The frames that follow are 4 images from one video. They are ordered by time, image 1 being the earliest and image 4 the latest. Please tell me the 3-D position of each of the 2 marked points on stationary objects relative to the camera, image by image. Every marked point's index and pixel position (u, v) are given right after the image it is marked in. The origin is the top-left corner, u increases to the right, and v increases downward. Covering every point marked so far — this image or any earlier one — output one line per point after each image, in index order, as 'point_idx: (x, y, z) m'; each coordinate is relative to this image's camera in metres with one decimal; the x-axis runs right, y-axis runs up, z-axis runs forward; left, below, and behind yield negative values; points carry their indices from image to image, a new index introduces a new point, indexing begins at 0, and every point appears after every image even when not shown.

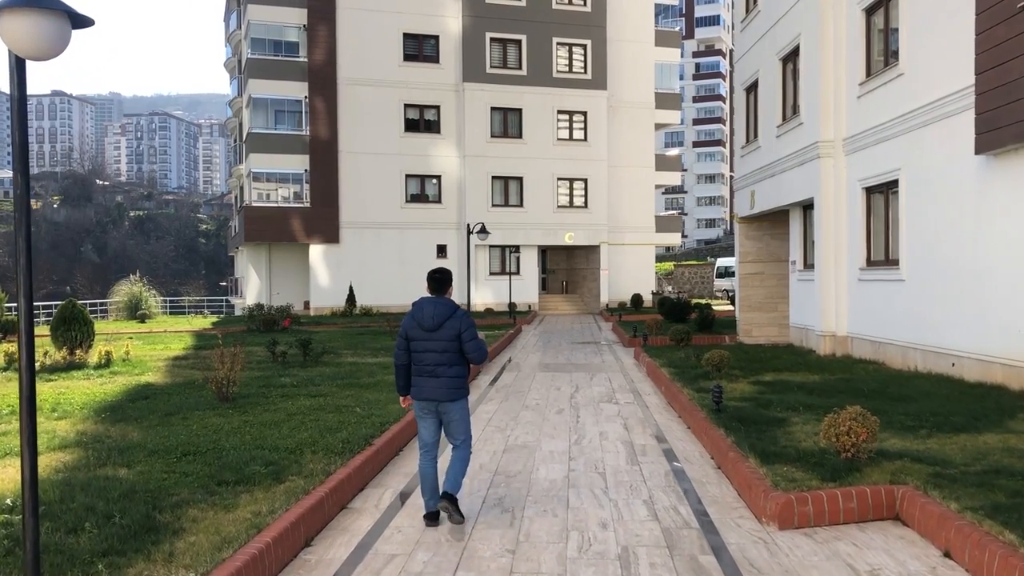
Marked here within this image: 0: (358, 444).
0: (-1.3, -1.3, +6.1) m
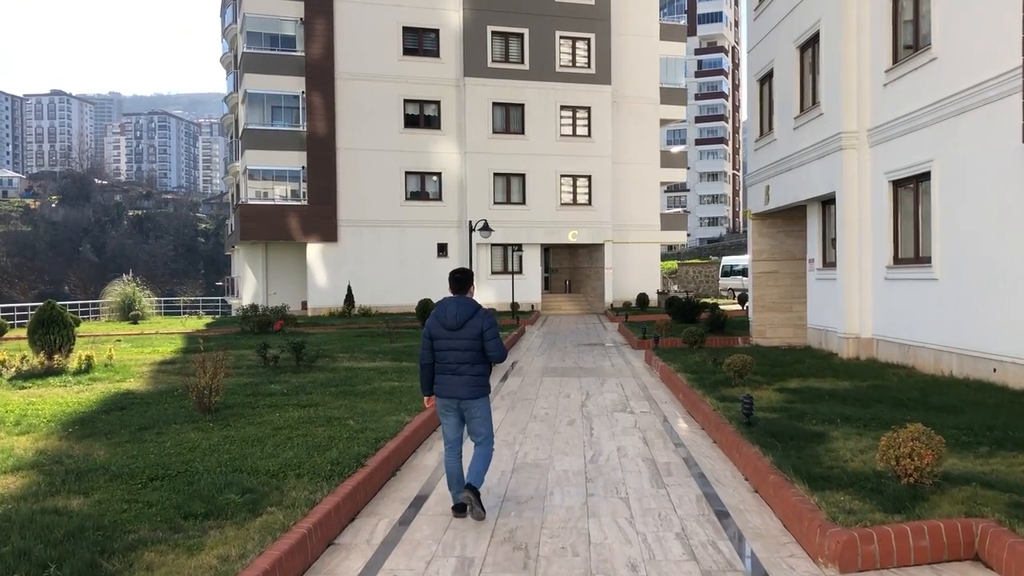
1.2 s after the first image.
0: (-1.2, -1.3, +5.4) m
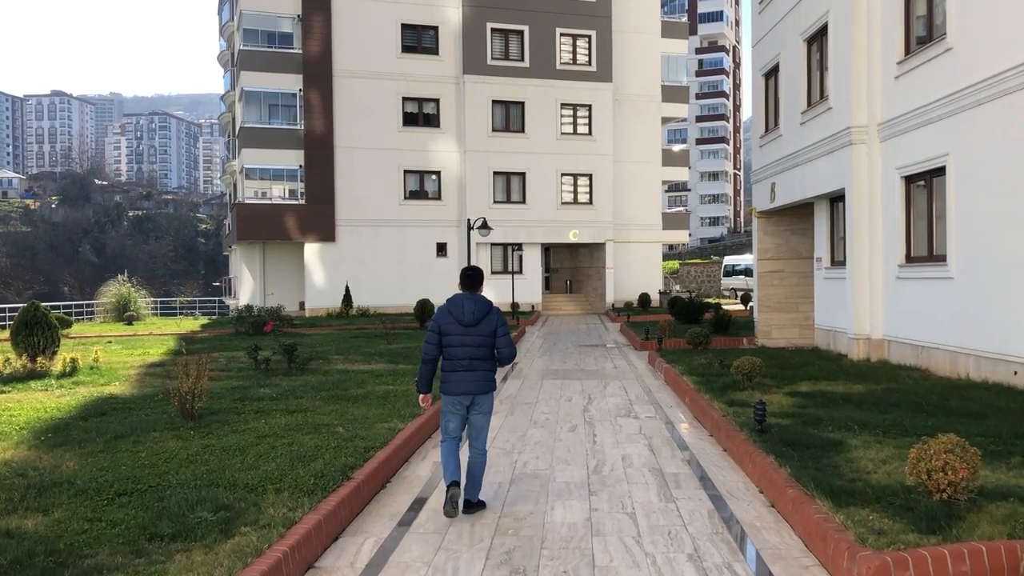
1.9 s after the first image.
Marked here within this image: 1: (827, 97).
0: (-1.3, -1.3, +5.0) m
1: (+5.6, +3.4, +12.7) m
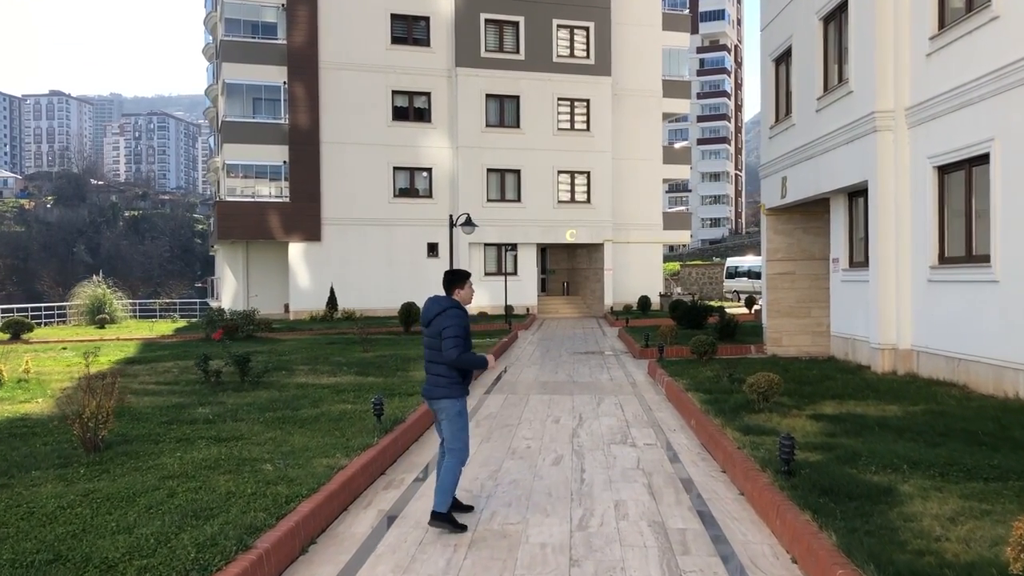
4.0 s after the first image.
0: (-1.5, -1.4, +3.7) m
1: (+5.4, +3.3, +11.4) m
